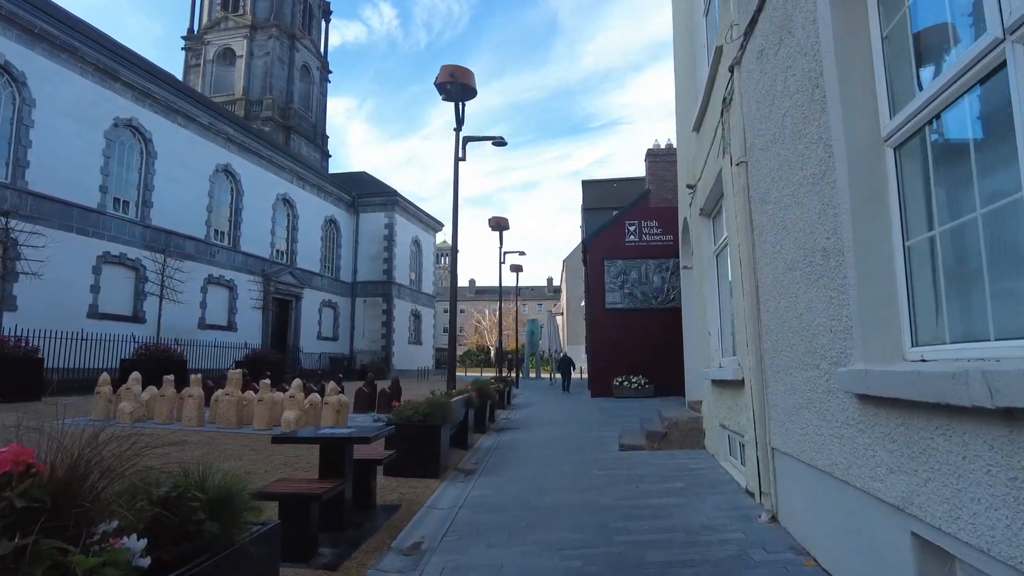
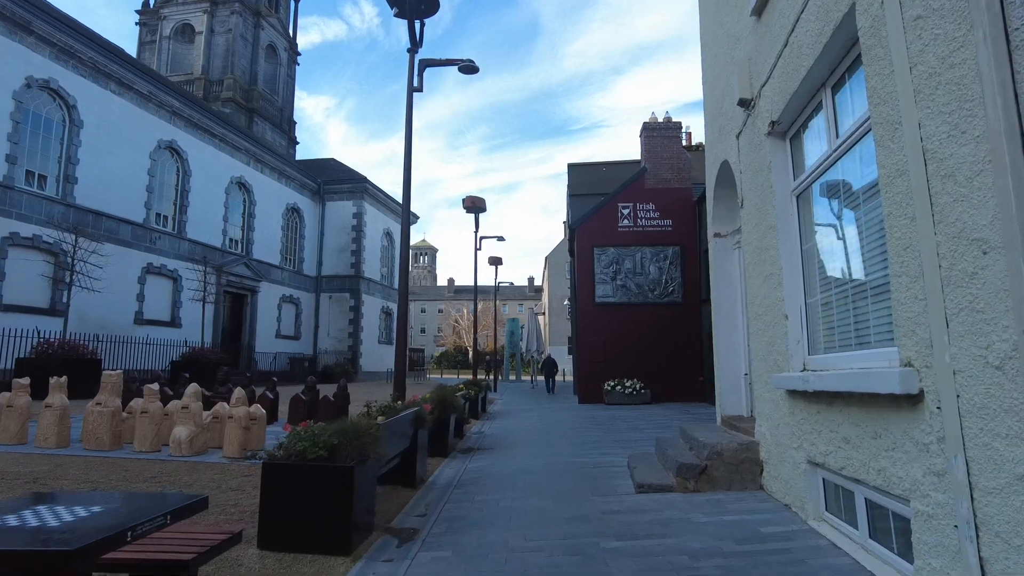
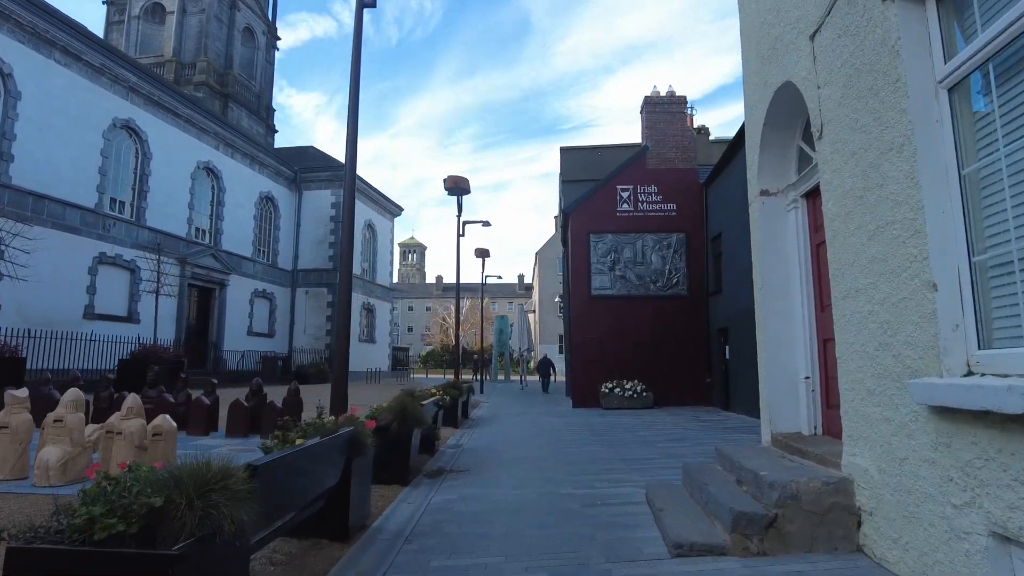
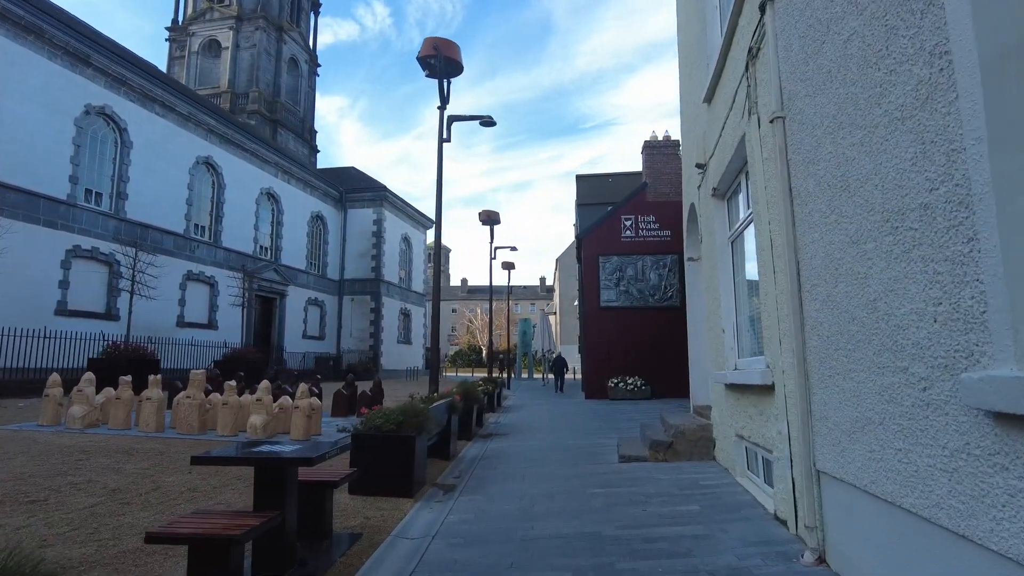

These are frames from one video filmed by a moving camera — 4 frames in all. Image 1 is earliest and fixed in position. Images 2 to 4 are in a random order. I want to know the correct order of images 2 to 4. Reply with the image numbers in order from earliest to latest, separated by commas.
4, 2, 3
